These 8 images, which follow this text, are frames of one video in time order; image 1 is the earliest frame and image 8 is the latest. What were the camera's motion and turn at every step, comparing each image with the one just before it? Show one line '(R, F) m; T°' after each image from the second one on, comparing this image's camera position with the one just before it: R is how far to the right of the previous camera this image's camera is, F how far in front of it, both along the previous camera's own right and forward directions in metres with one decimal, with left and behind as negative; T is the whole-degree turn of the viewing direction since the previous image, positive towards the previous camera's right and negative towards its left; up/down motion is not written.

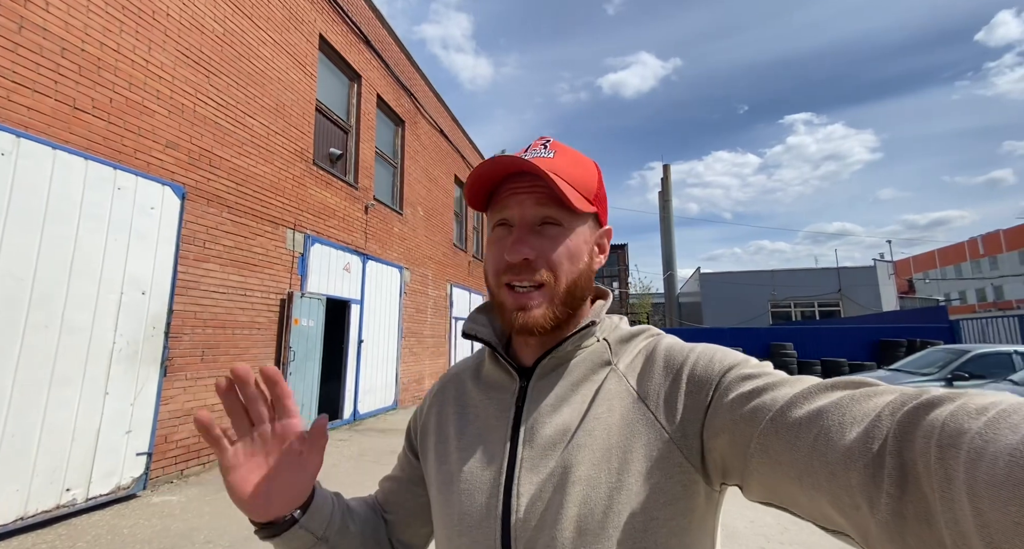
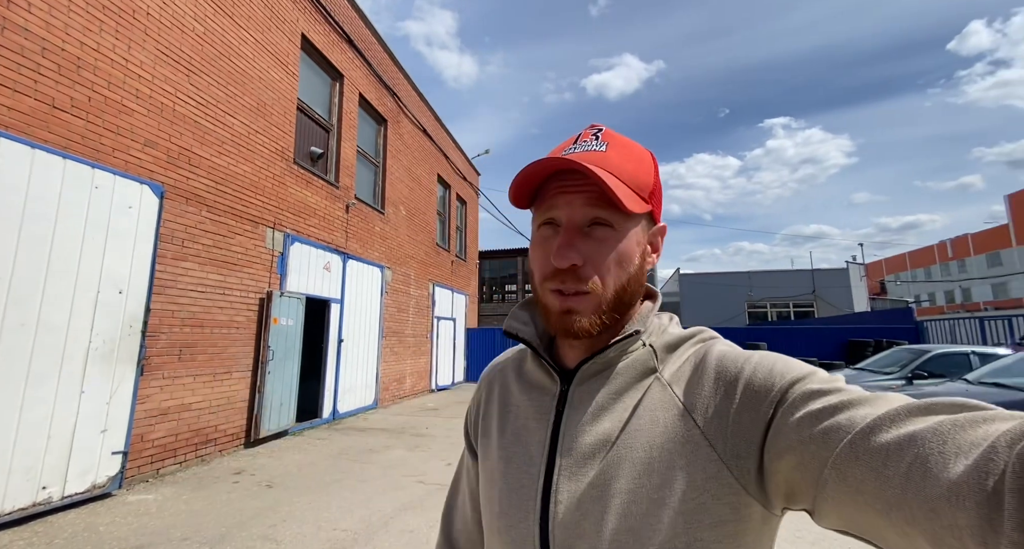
(0.0, -0.1) m; +2°
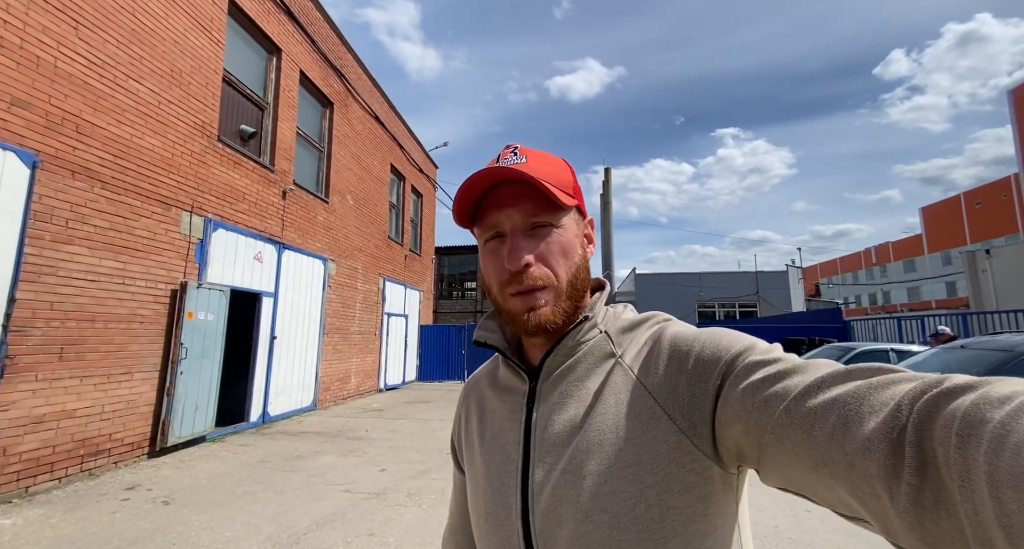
(+0.2, +0.4) m; +5°
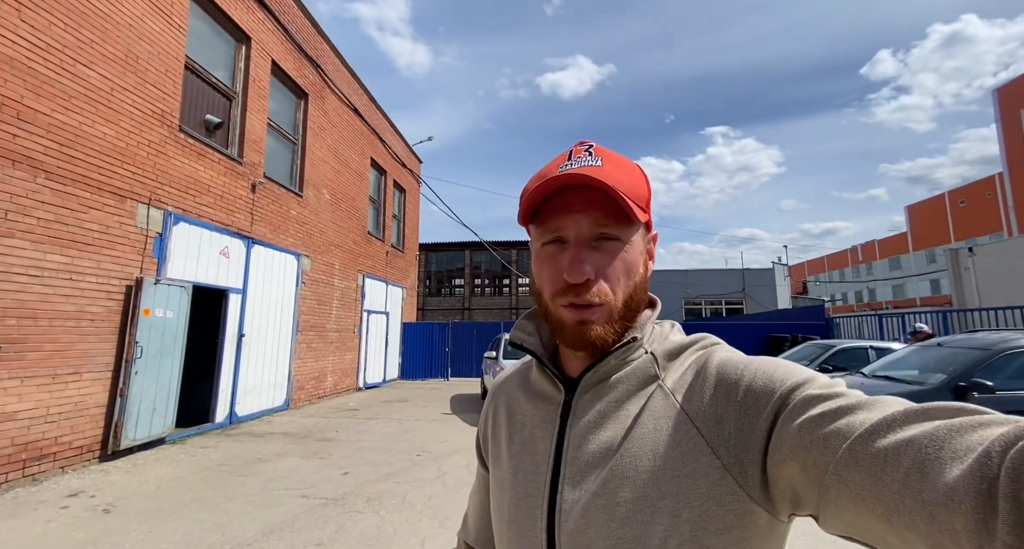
(+0.2, +0.2) m; +1°
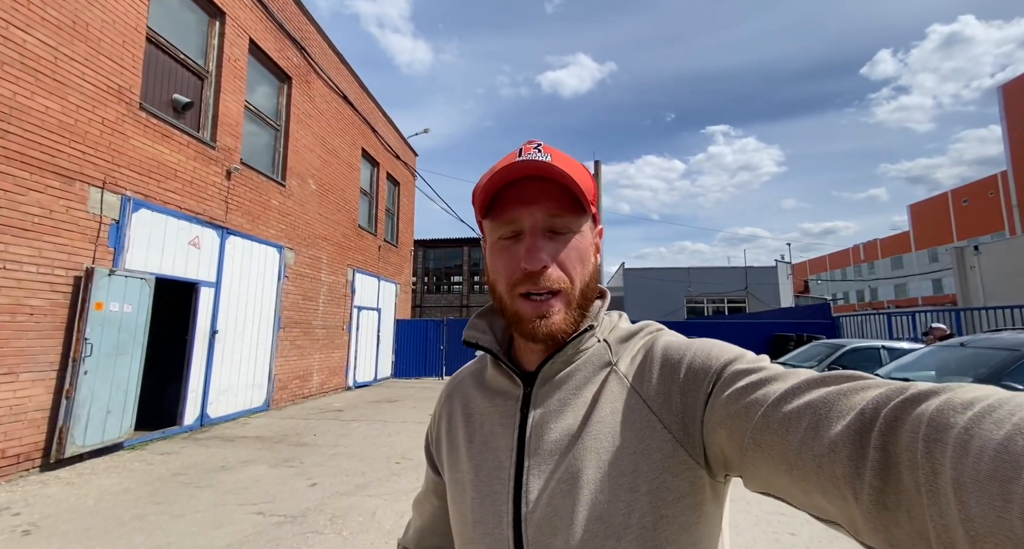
(+0.1, +0.5) m; 0°
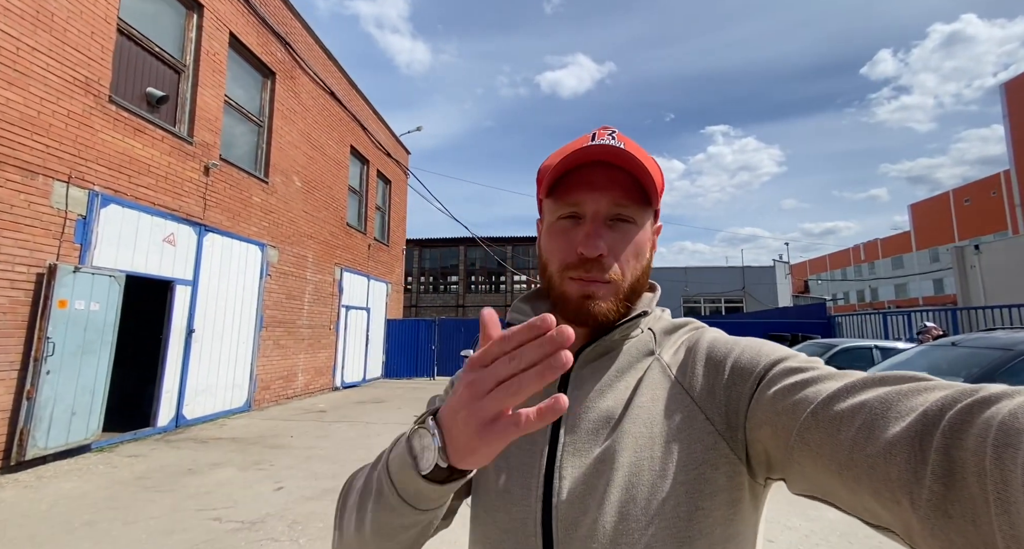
(+0.2, +0.1) m; 0°
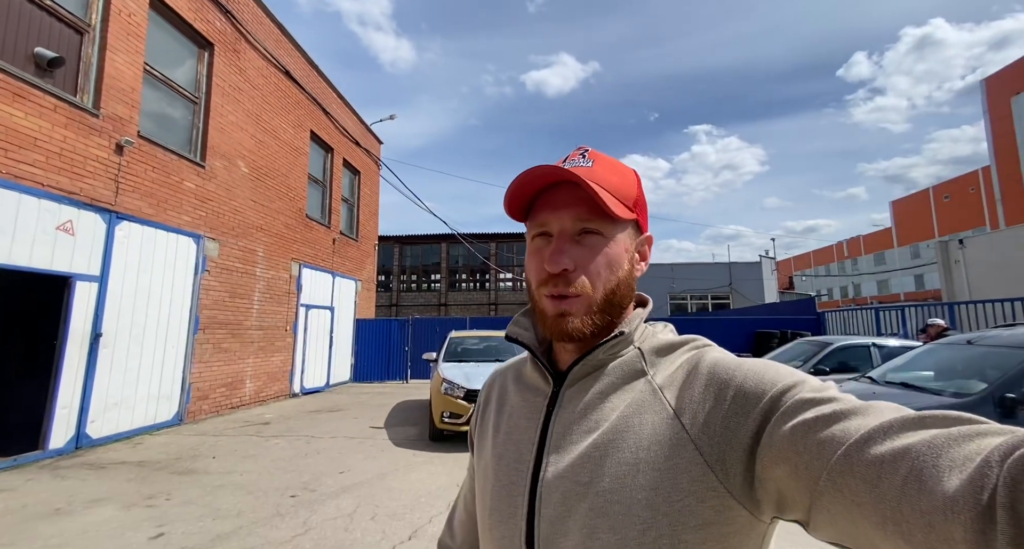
(+0.3, +0.9) m; +1°
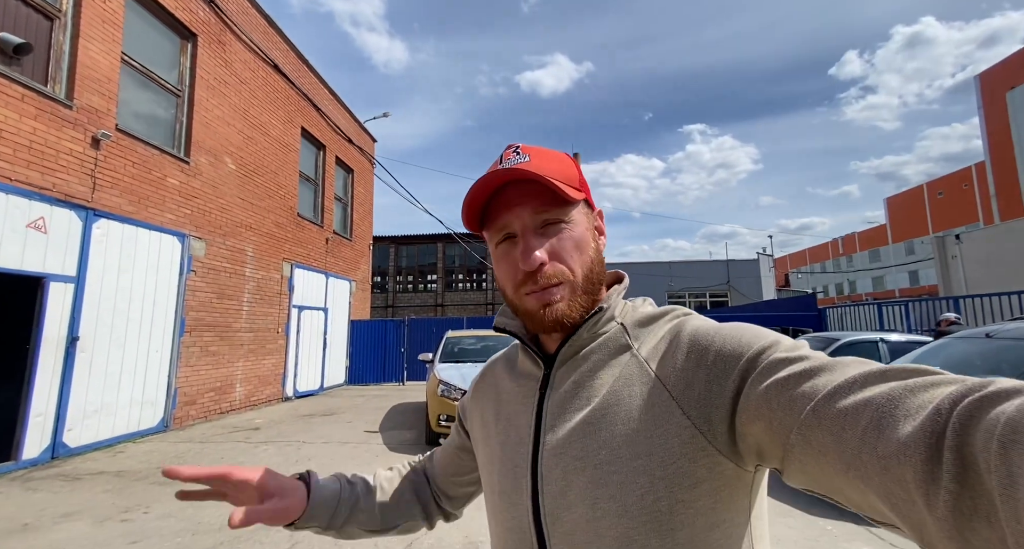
(0.0, +0.3) m; 0°
